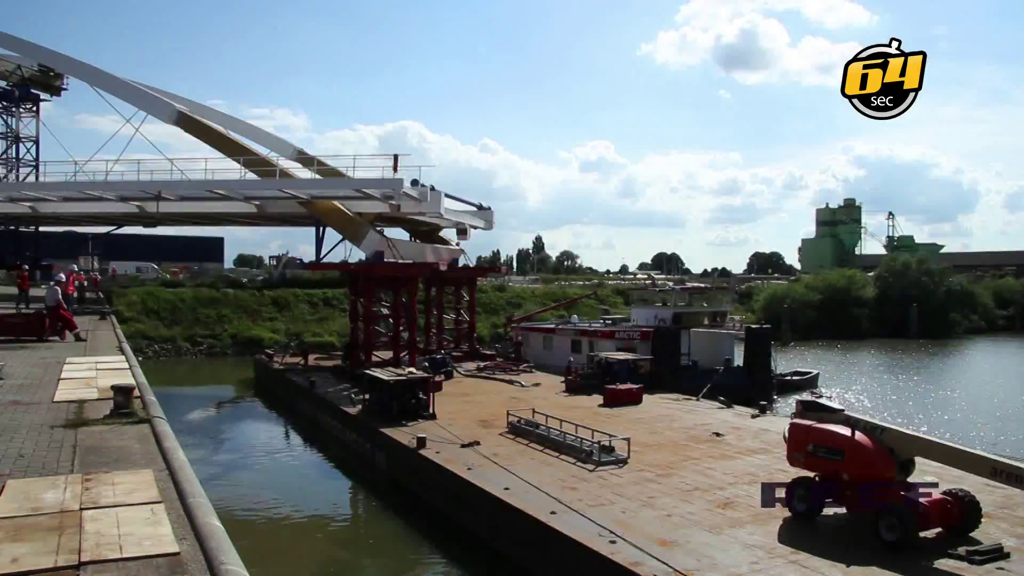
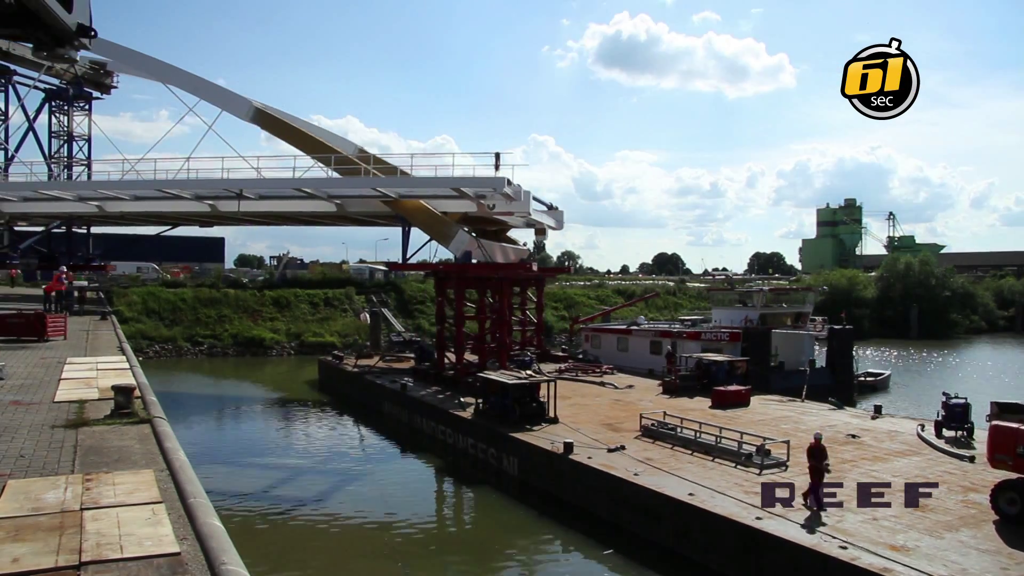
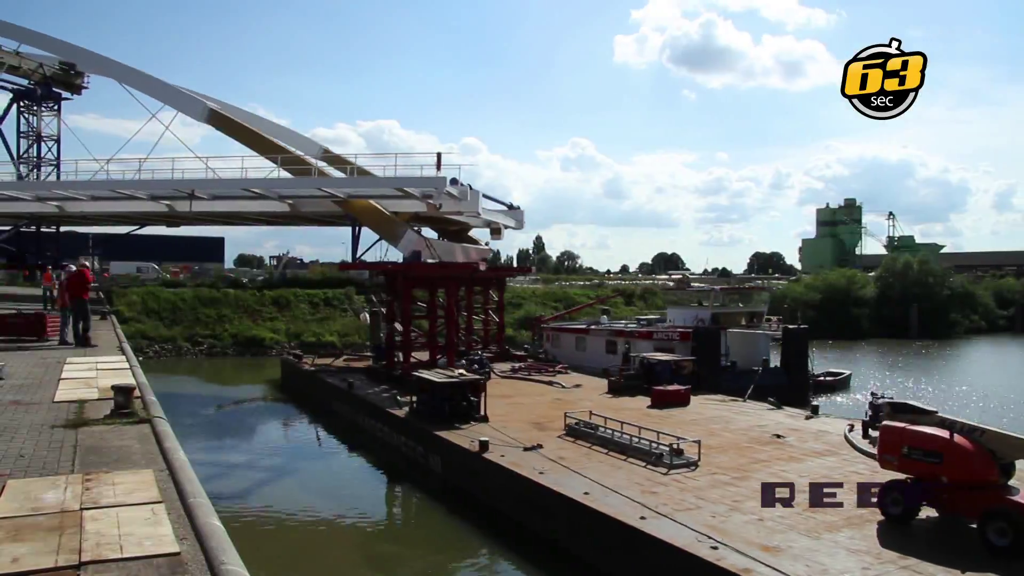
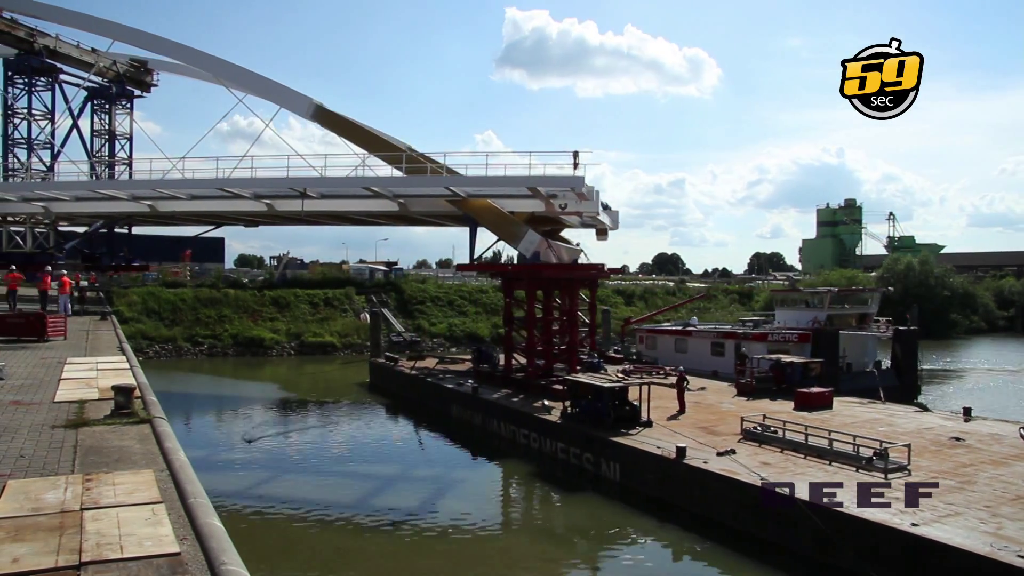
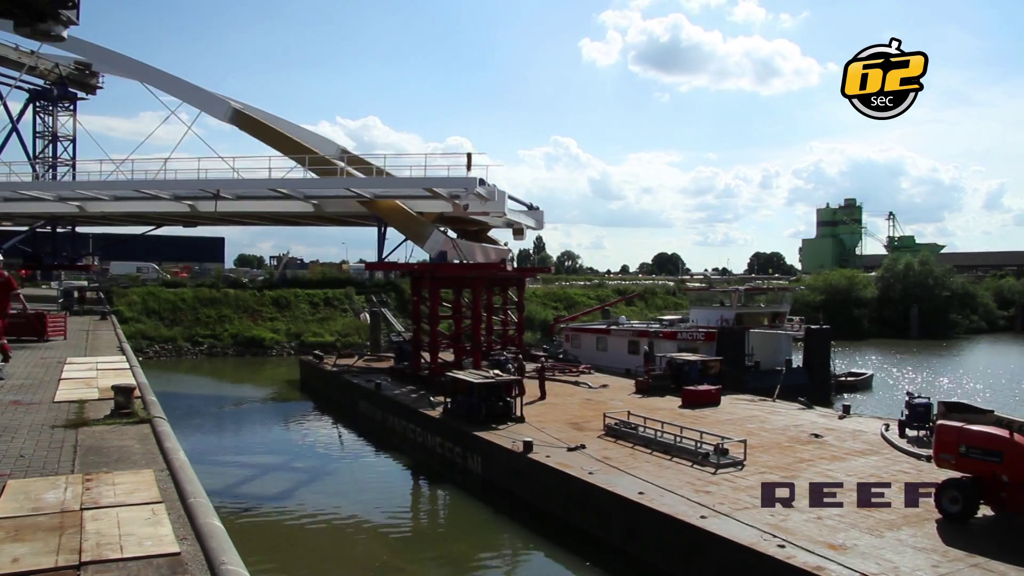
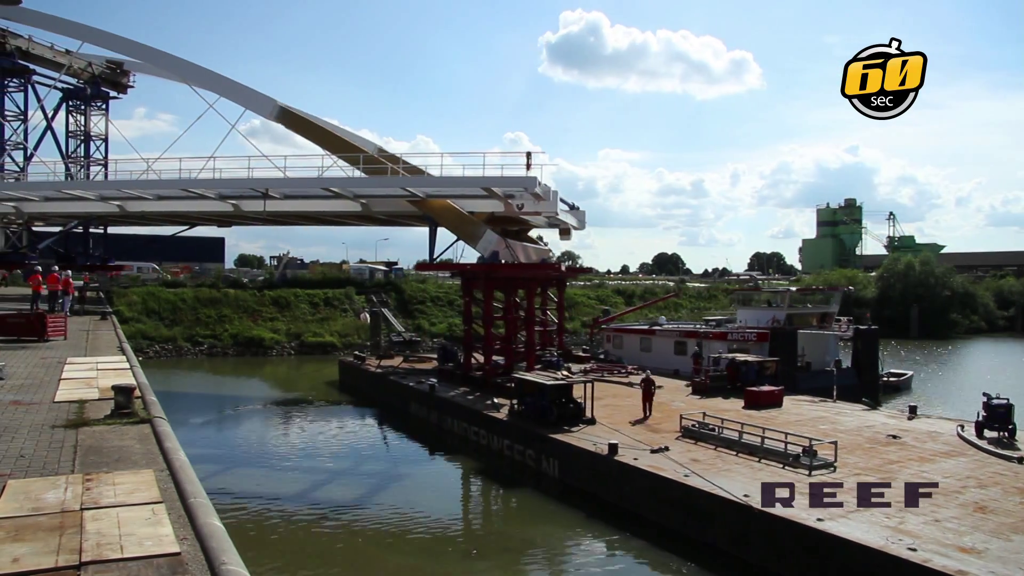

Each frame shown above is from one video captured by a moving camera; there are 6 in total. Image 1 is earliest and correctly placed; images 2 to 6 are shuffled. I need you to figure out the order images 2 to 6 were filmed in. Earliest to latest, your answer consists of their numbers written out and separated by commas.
3, 5, 2, 6, 4
